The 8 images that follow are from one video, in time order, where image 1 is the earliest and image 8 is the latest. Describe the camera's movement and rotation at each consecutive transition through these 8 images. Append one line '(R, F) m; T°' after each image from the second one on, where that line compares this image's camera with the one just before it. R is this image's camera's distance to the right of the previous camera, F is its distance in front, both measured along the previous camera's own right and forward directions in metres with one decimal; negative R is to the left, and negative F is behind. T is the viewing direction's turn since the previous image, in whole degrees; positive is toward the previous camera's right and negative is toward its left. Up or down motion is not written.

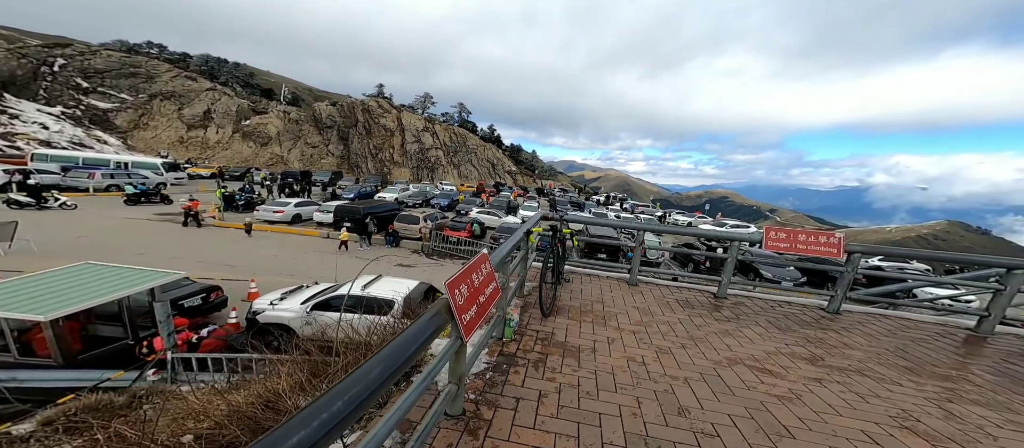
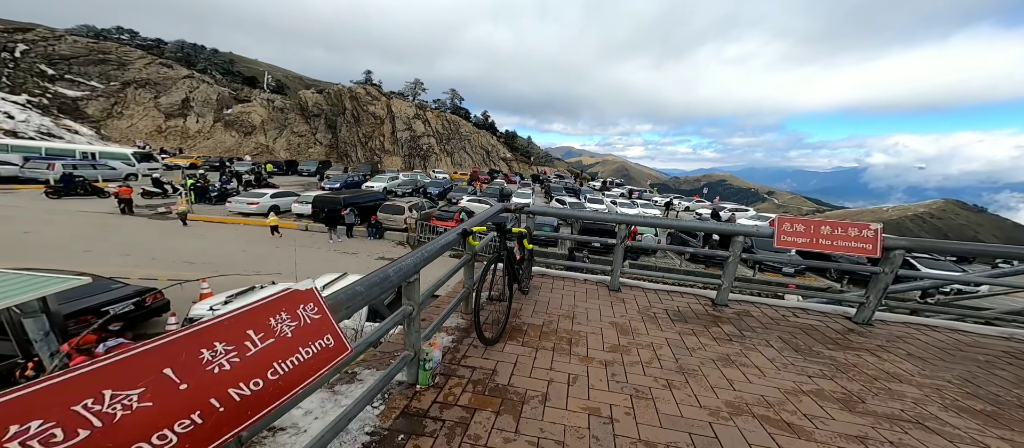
(+0.5, +0.9) m; 0°
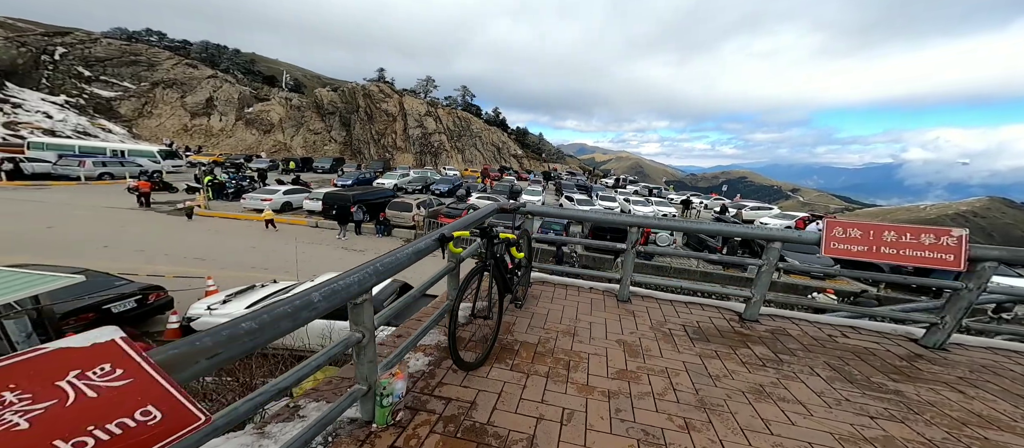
(+0.2, +0.4) m; -2°
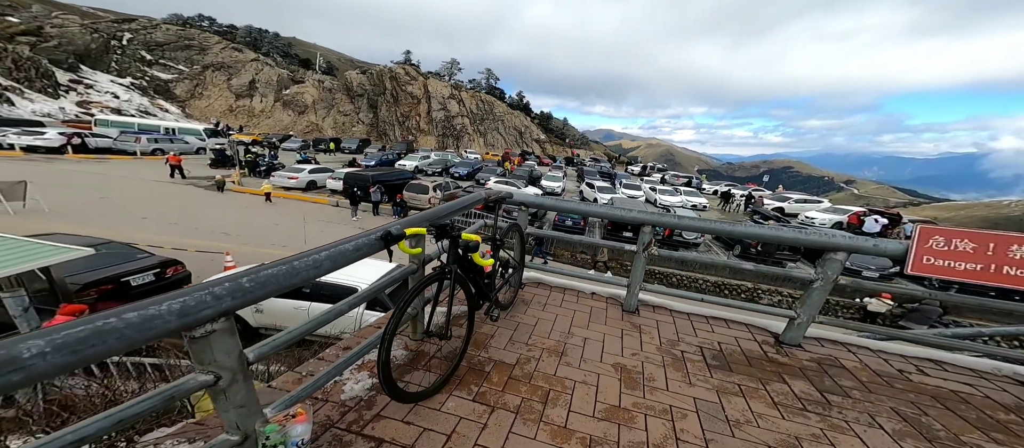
(+0.3, +0.5) m; -4°
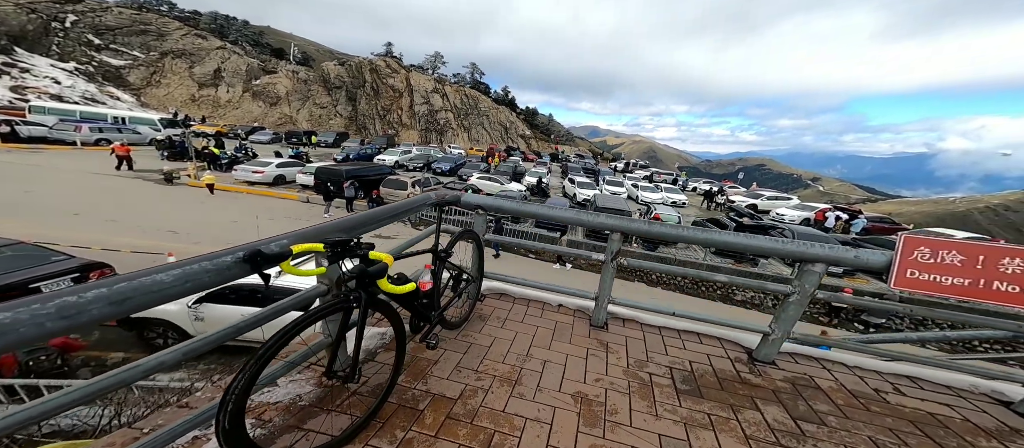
(+0.2, +0.3) m; +3°
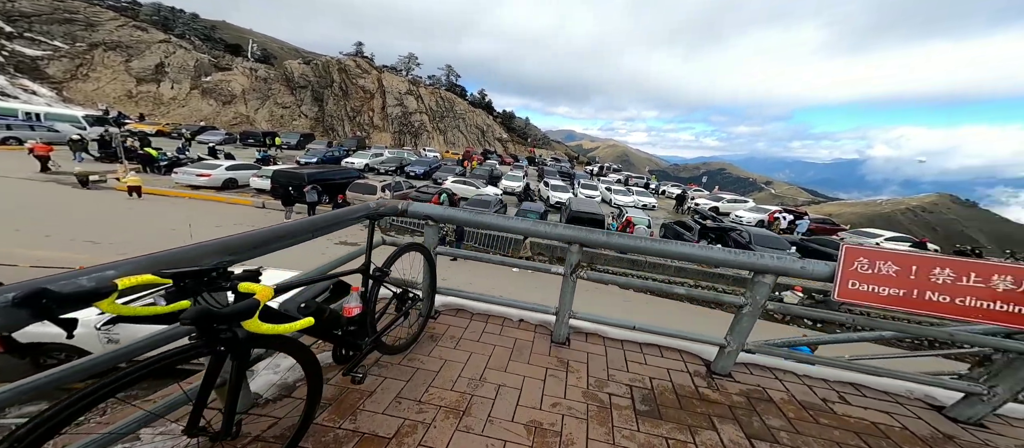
(+0.1, +0.2) m; +4°
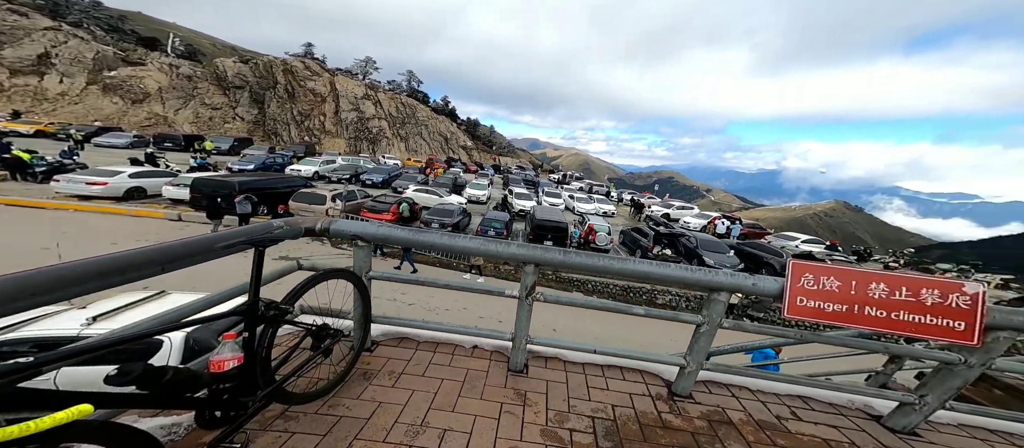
(+0.1, +0.3) m; +6°
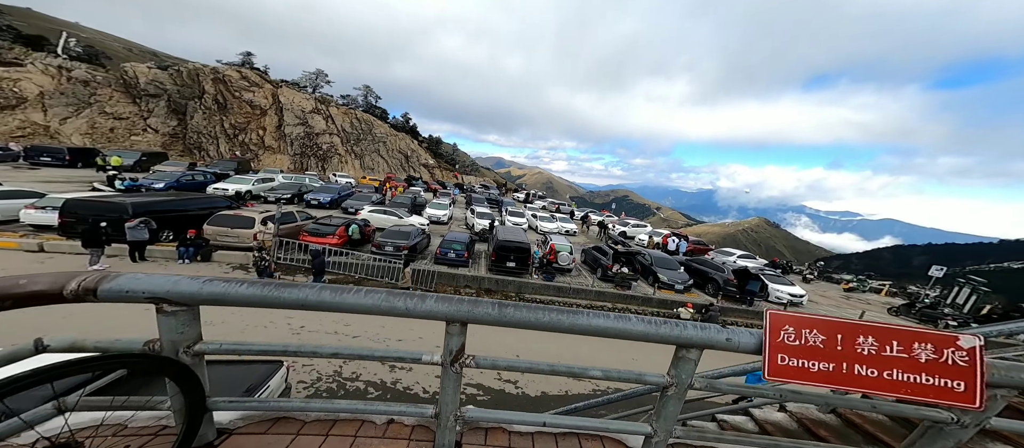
(+0.2, +0.5) m; +7°
